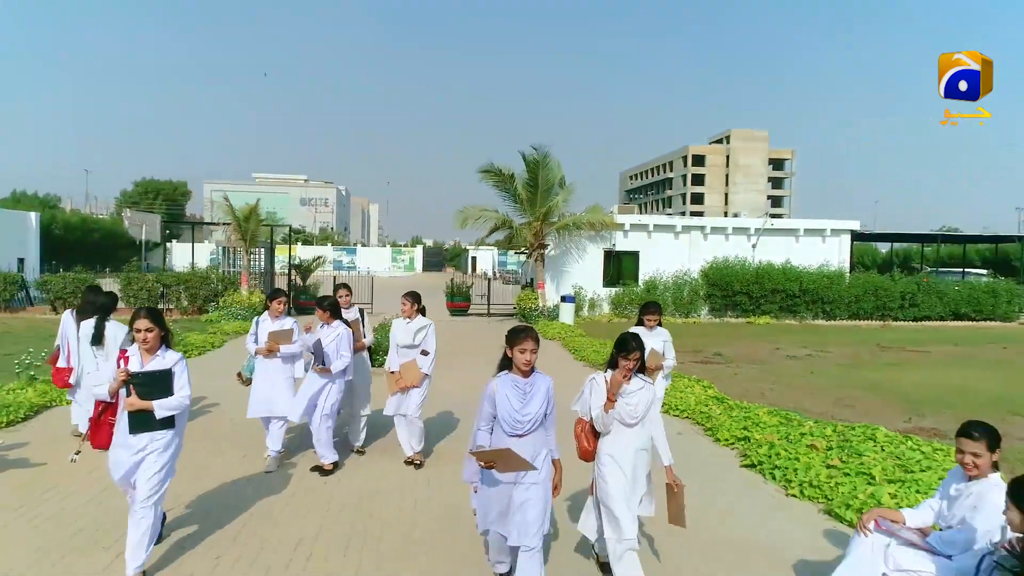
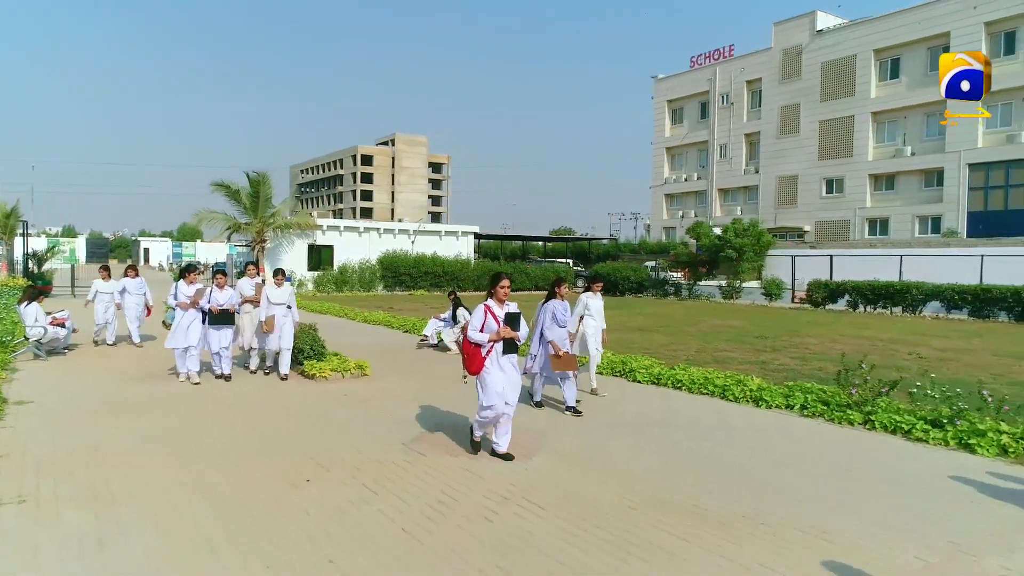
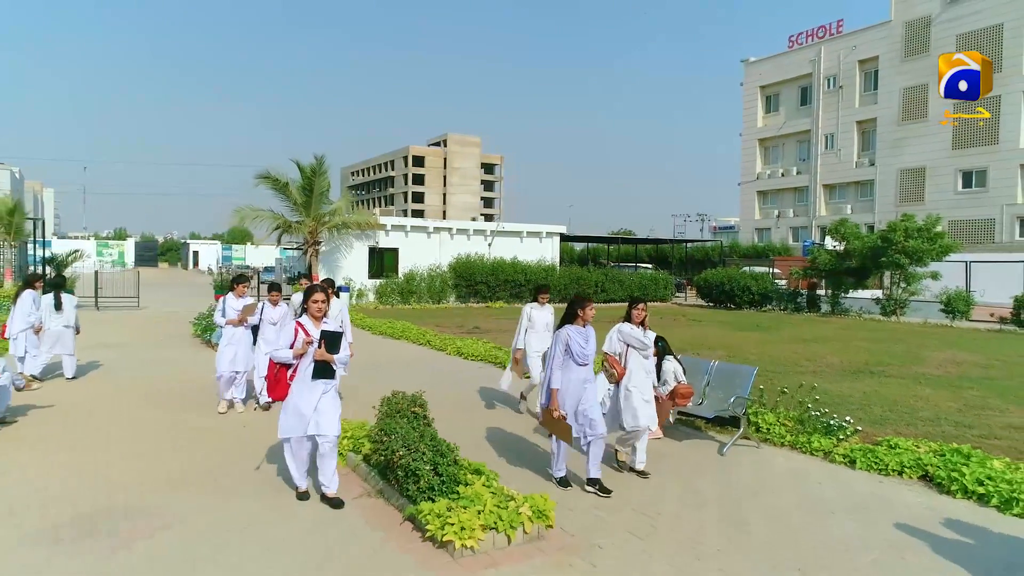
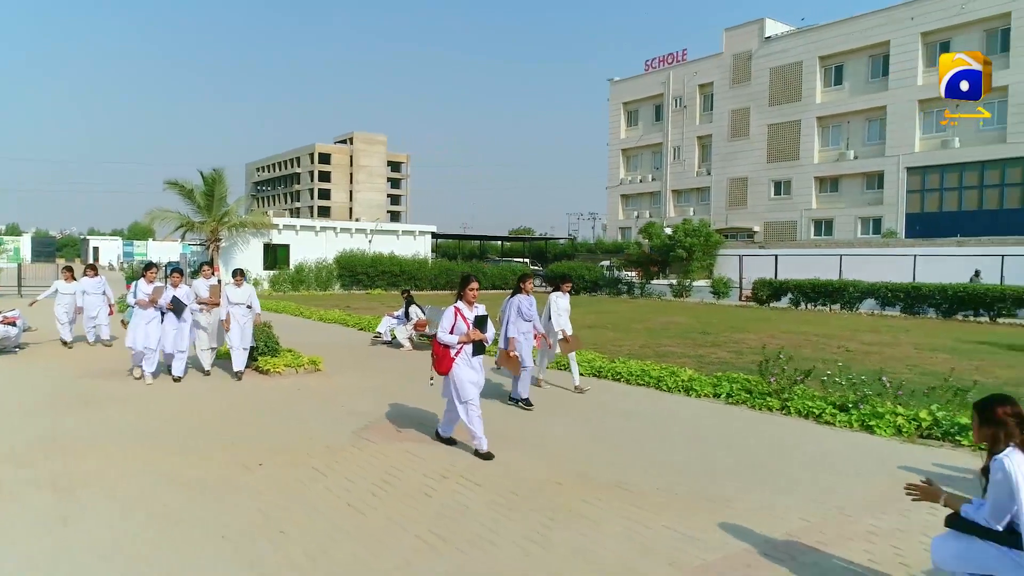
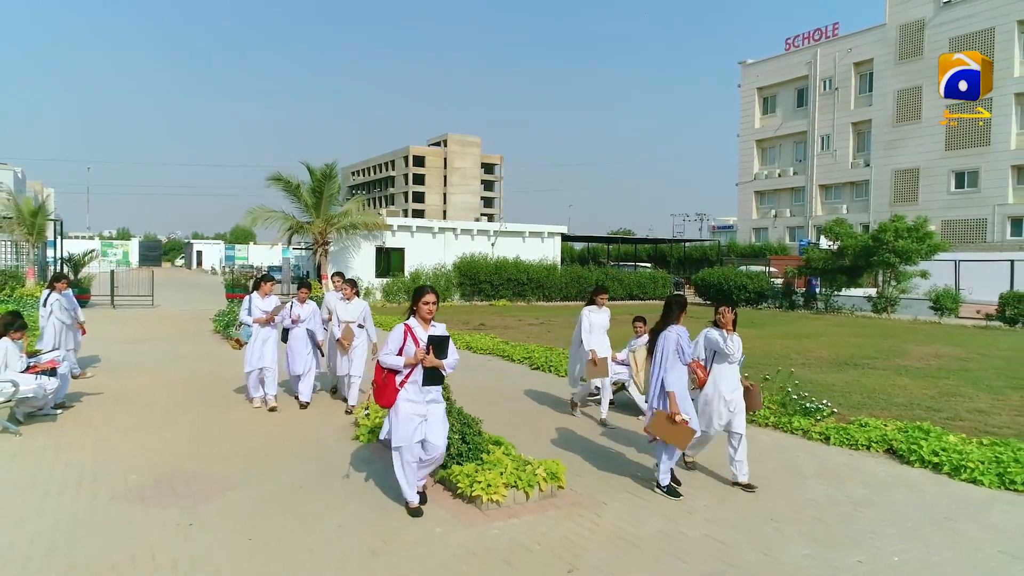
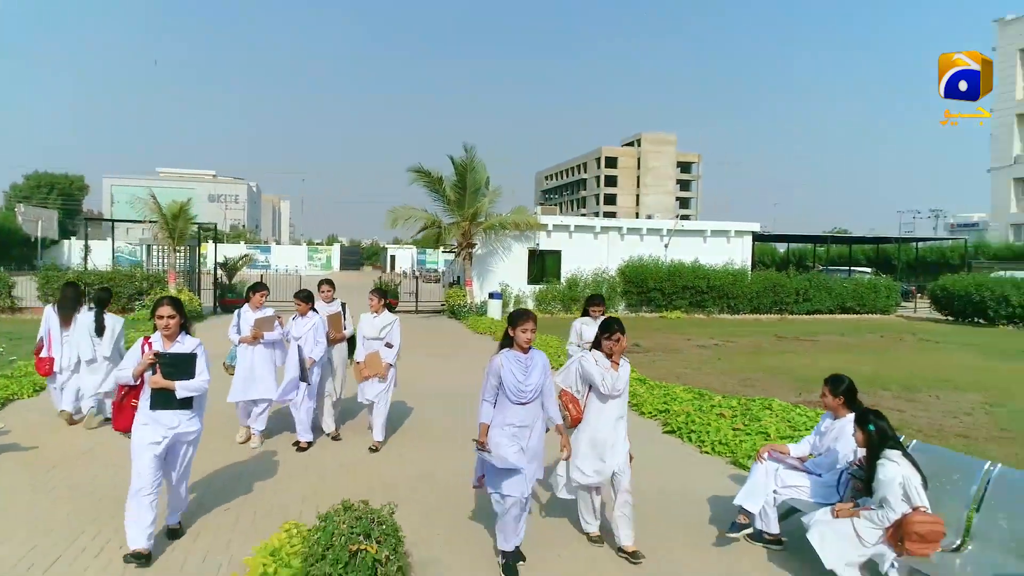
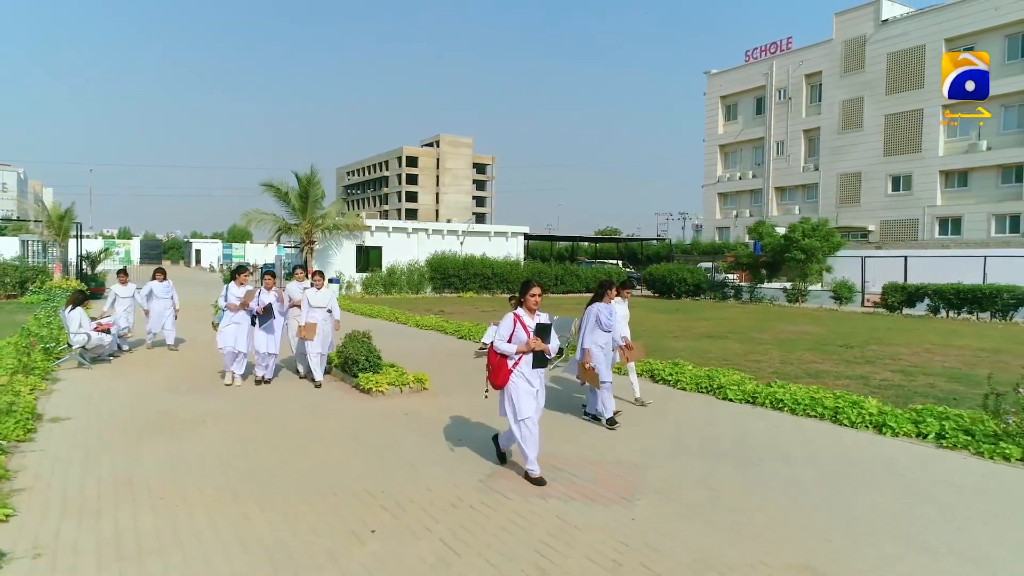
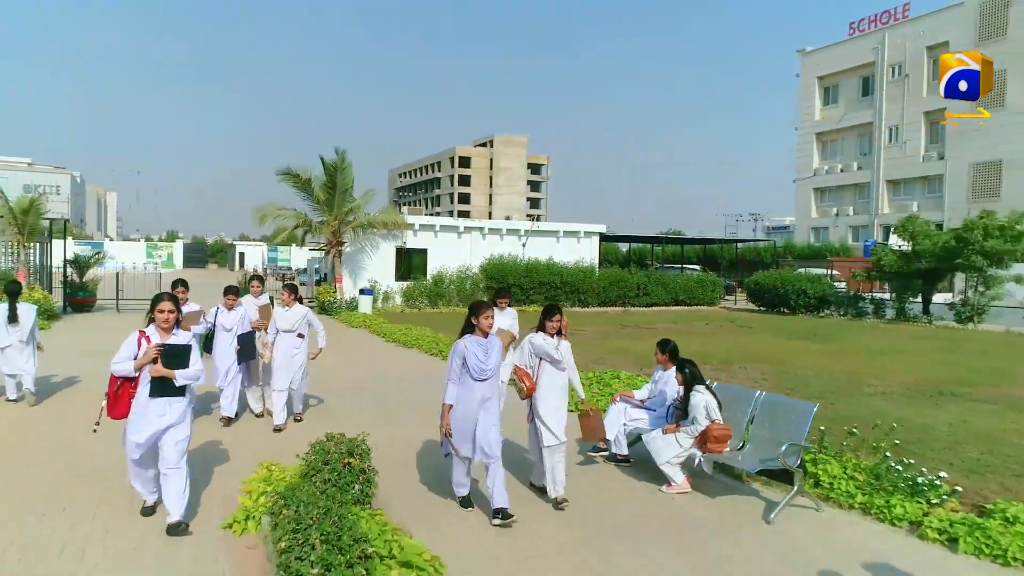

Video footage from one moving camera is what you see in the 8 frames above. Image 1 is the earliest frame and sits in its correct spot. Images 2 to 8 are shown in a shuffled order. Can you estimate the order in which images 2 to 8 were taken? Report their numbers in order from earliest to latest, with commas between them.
6, 8, 3, 5, 7, 2, 4
